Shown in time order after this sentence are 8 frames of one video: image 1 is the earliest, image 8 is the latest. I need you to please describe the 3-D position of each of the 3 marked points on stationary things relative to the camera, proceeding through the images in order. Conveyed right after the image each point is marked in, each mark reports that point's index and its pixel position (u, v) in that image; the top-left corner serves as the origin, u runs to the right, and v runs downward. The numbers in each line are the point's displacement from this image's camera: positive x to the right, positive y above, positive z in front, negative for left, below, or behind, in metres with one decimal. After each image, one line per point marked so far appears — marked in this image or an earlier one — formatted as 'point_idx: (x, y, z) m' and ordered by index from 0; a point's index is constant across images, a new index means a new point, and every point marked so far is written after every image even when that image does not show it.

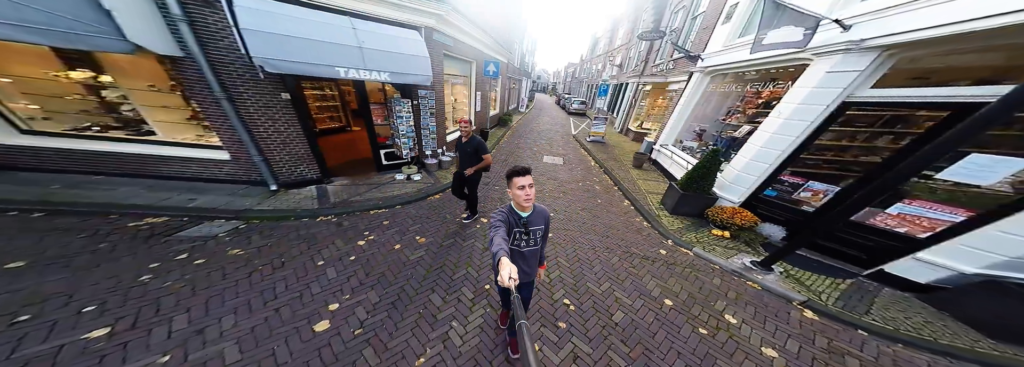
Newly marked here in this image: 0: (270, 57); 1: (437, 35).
0: (-3.1, +1.9, +2.7) m
1: (-1.9, +3.9, +5.0) m
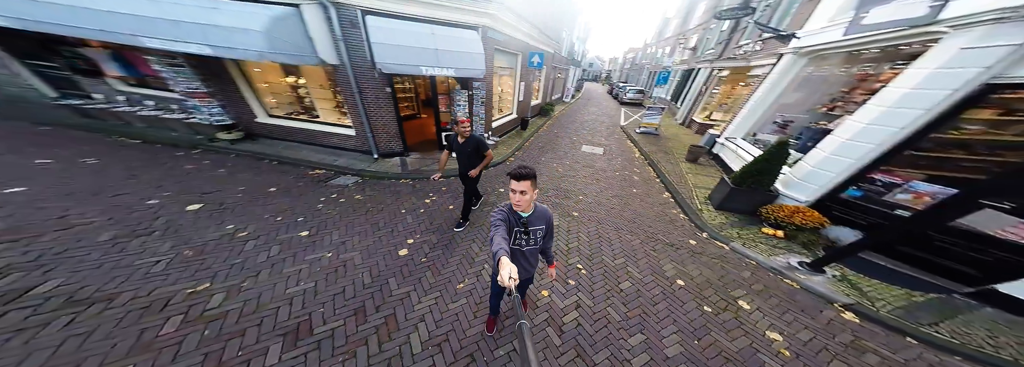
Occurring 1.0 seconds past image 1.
0: (-2.4, +2.6, +3.9) m
1: (-0.6, +4.5, +5.8) m
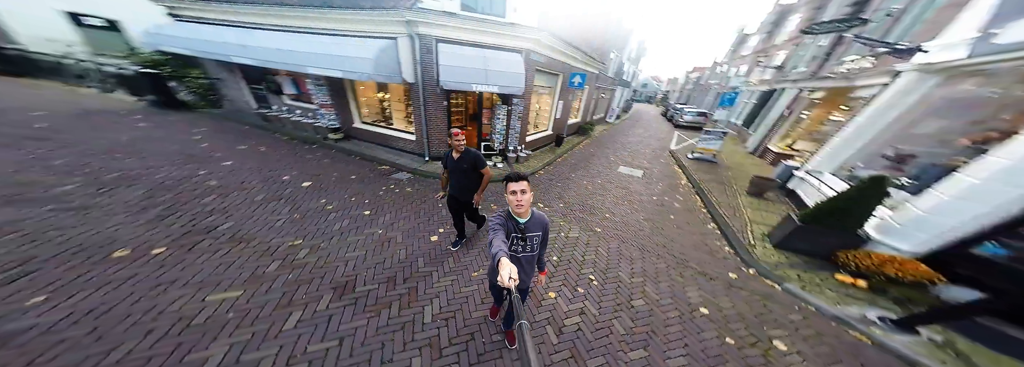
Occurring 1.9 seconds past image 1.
0: (-1.6, +2.6, +4.9) m
1: (+0.7, +4.2, +6.5) m
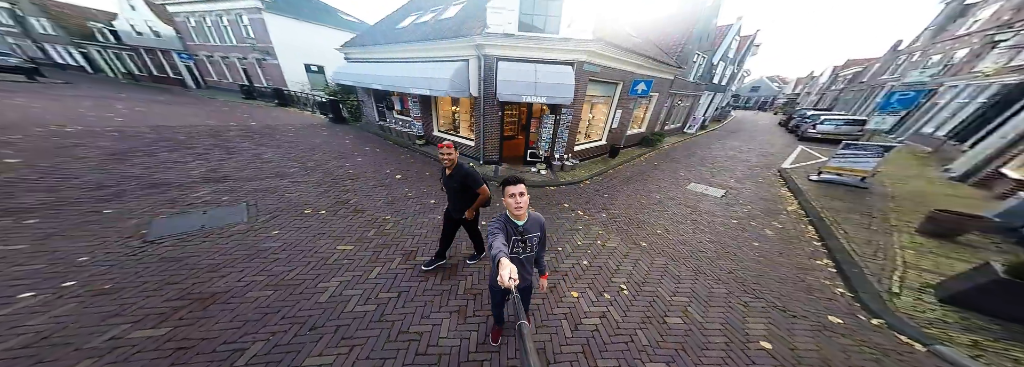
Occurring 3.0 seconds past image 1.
0: (-0.2, +2.6, +5.7) m
1: (+2.6, +3.9, +6.7) m
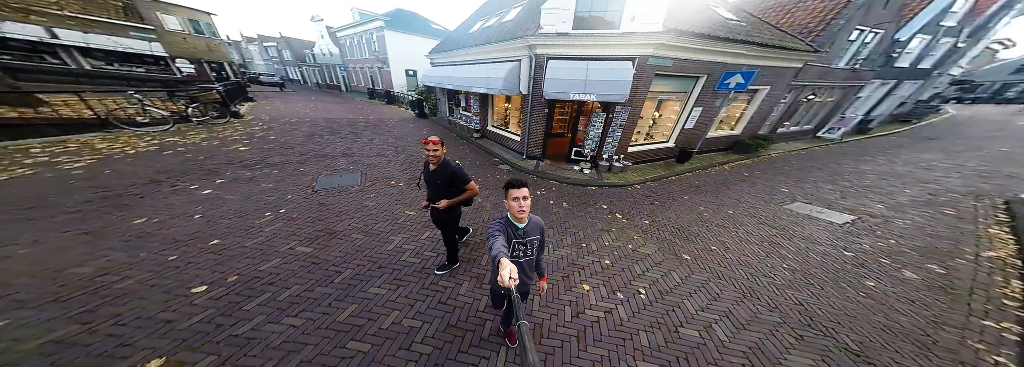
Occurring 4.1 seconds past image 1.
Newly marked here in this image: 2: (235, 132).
0: (+1.2, +2.8, +6.0) m
1: (+4.3, +3.8, +6.1) m
2: (-11.4, +2.1, +7.9) m
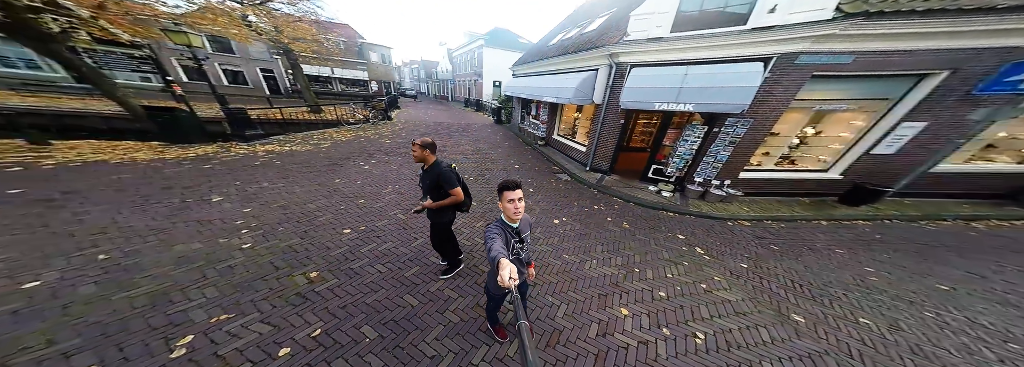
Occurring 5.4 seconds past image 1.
0: (+3.4, +2.3, +5.4) m
1: (+6.4, +2.8, +4.3) m
2: (-7.6, +3.4, +12.0) m
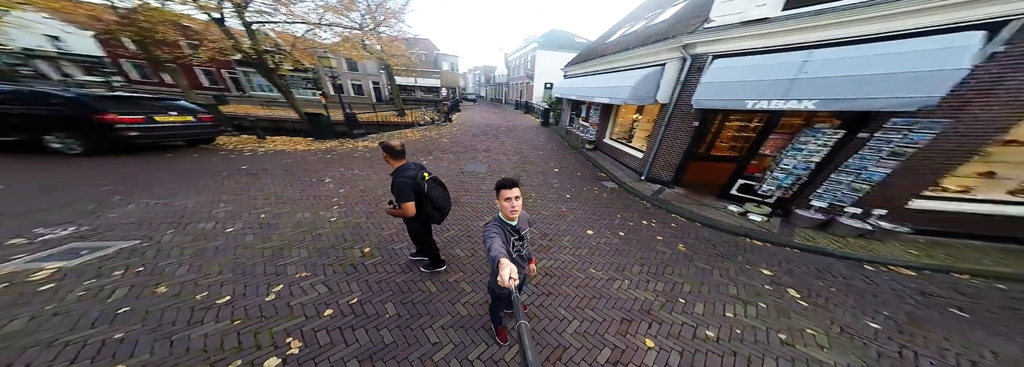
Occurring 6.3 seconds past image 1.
0: (+4.5, +1.9, +4.3) m
1: (+7.1, +2.1, +2.4) m
2: (-4.1, +3.9, +13.6) m
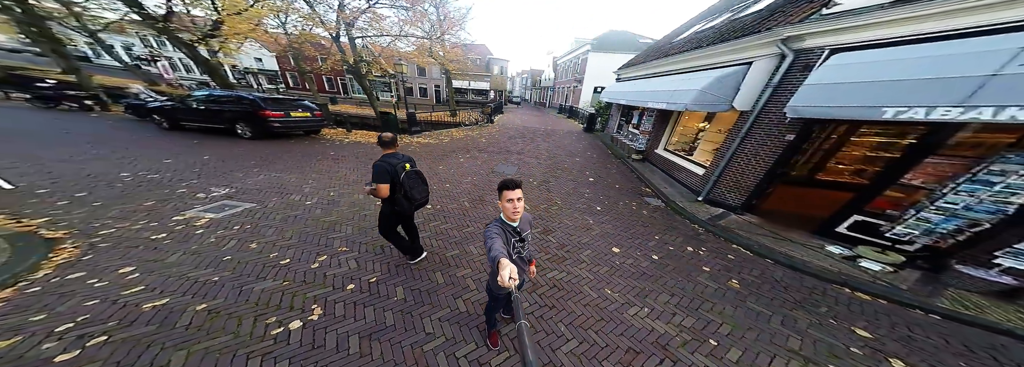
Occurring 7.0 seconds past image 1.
0: (+5.2, +1.3, +3.2) m
1: (+7.3, +1.3, +0.7) m
2: (-0.9, +3.9, +14.1) m
